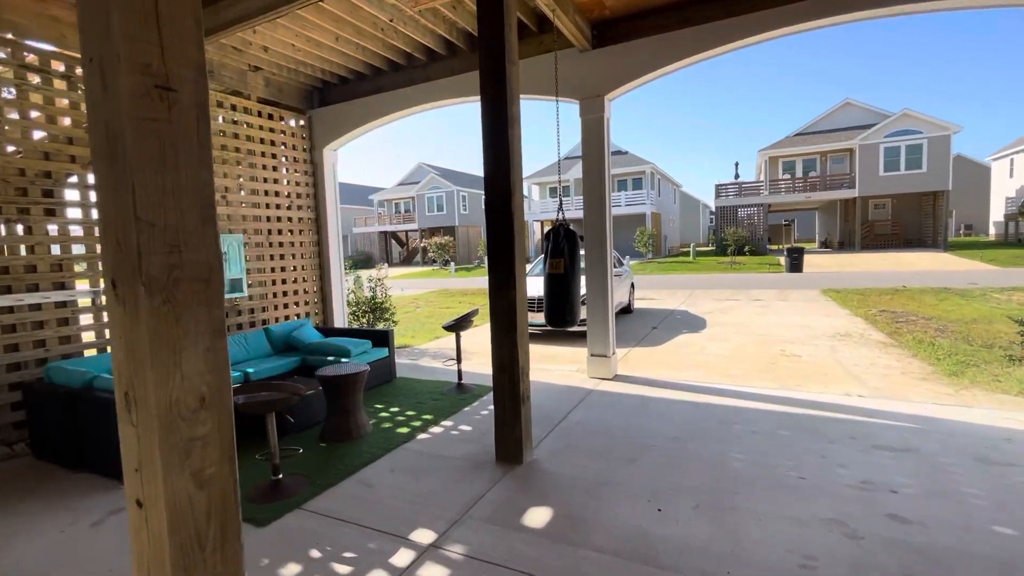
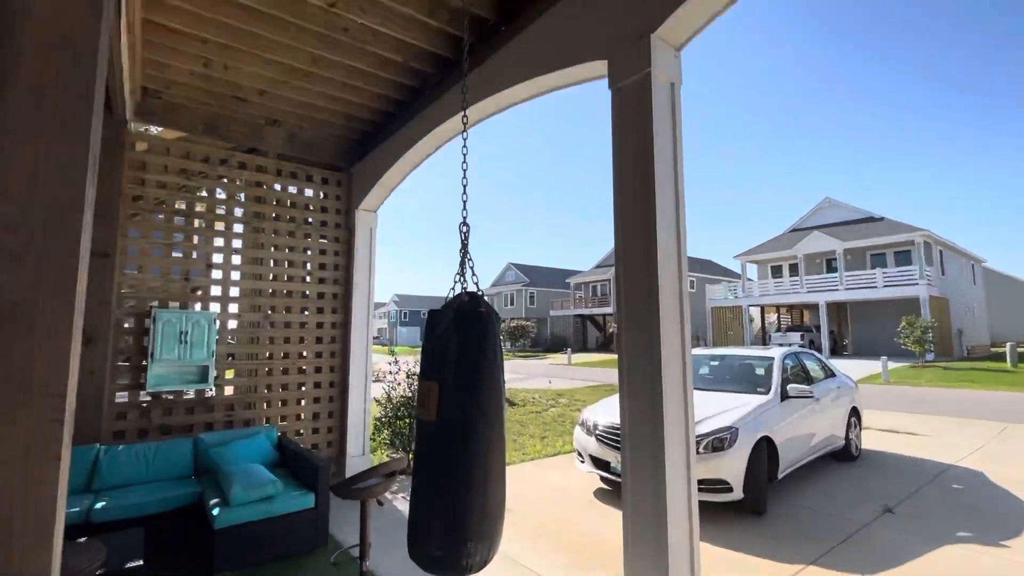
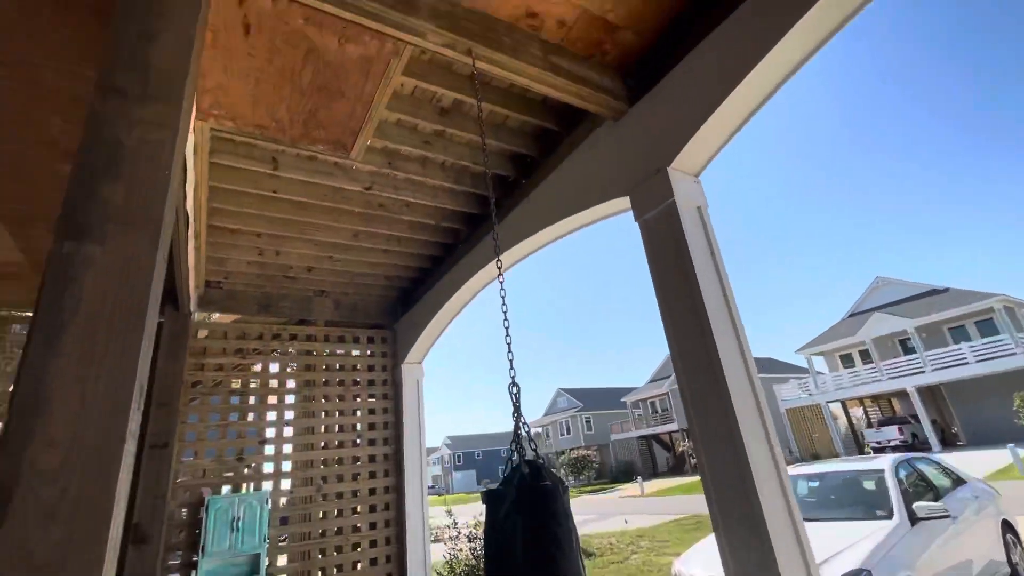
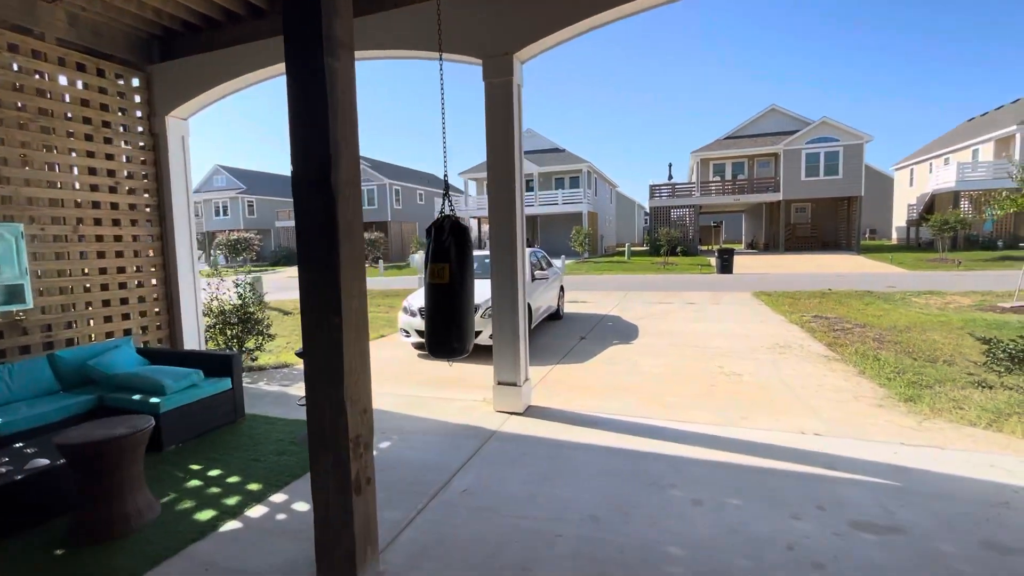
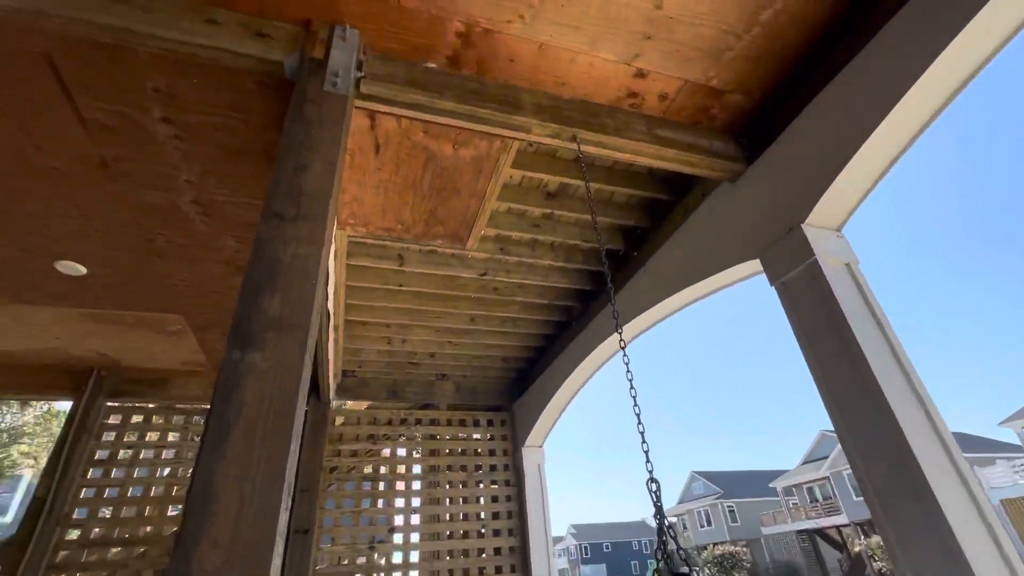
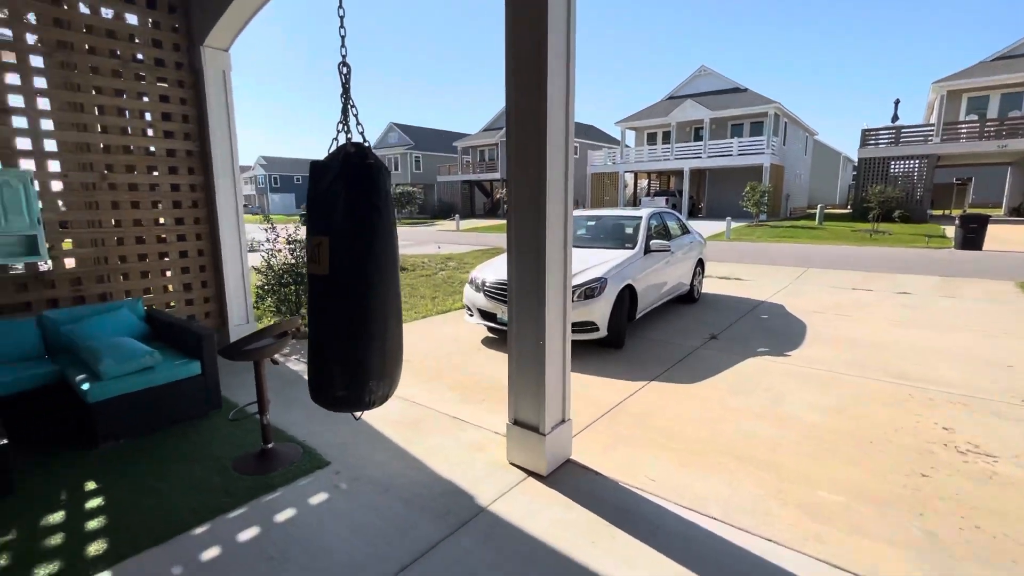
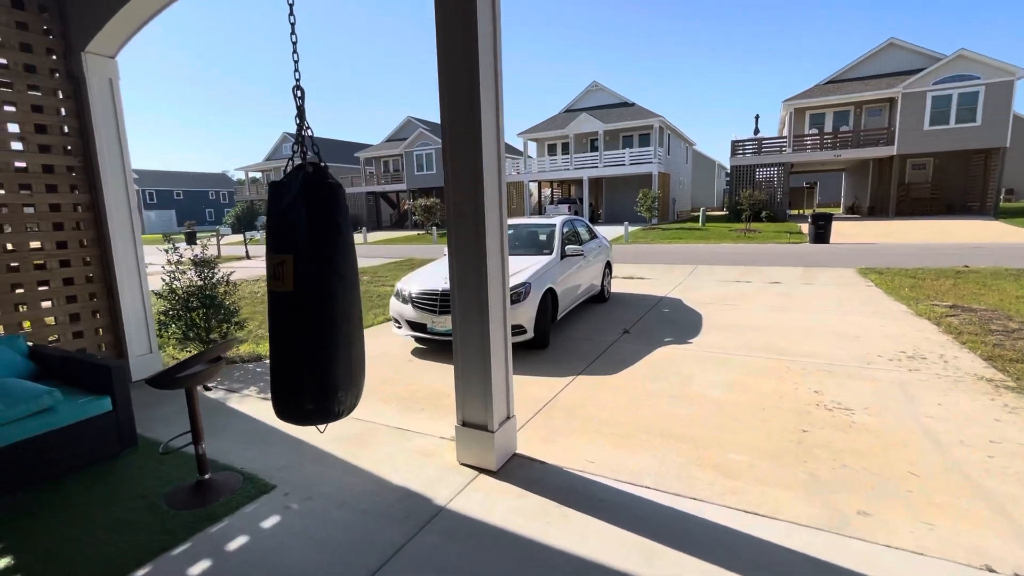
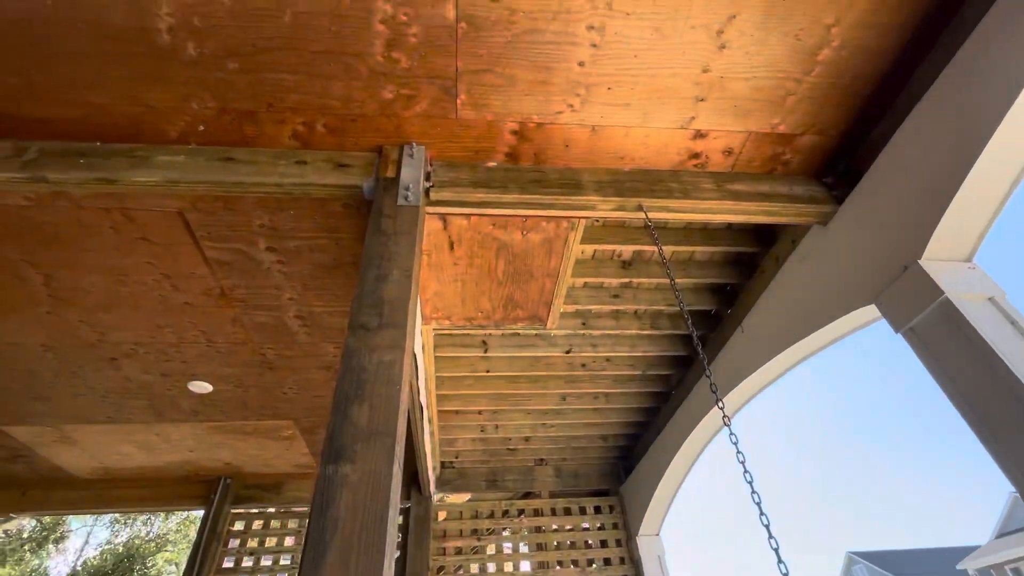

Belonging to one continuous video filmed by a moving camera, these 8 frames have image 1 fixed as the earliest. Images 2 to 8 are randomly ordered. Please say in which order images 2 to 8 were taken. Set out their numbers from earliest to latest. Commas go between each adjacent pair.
4, 7, 6, 2, 3, 5, 8
